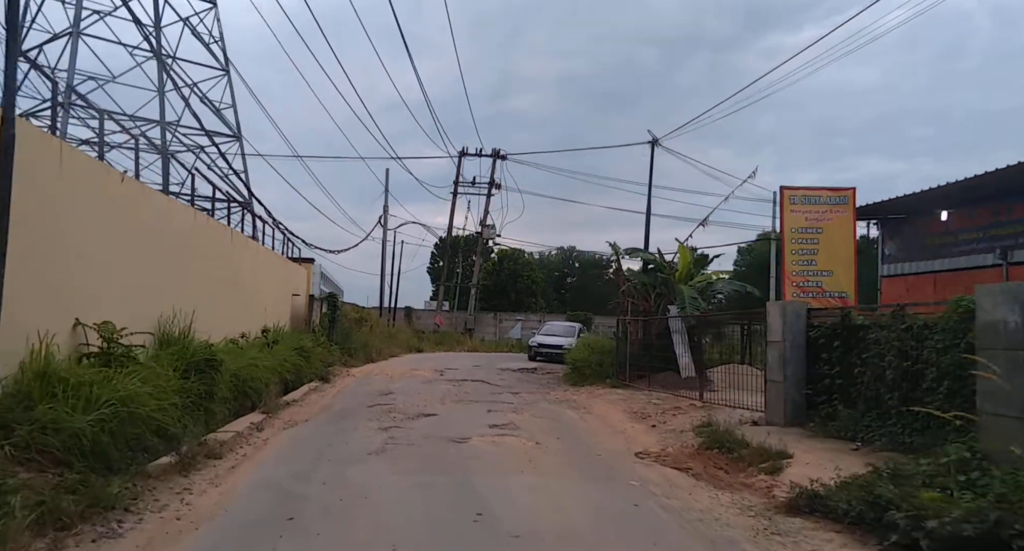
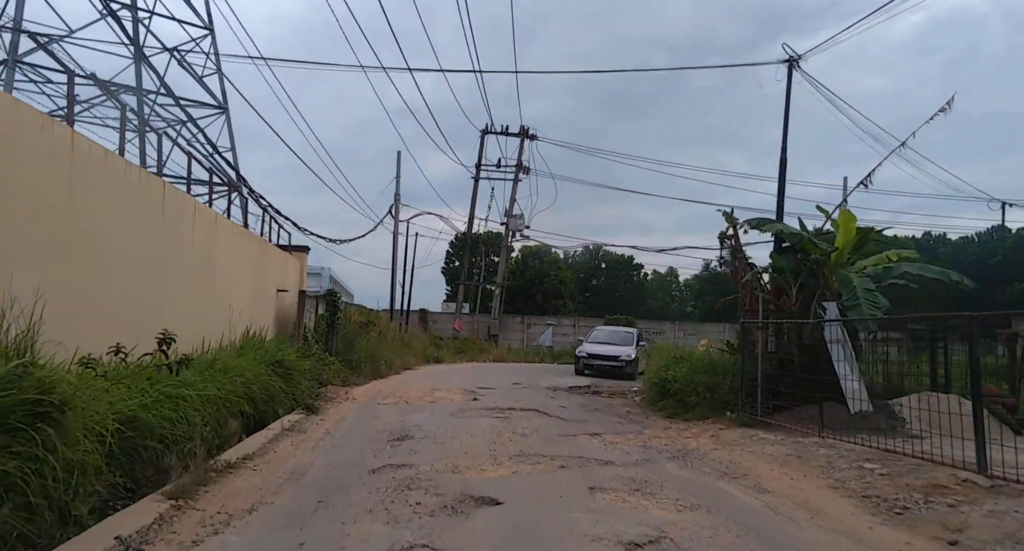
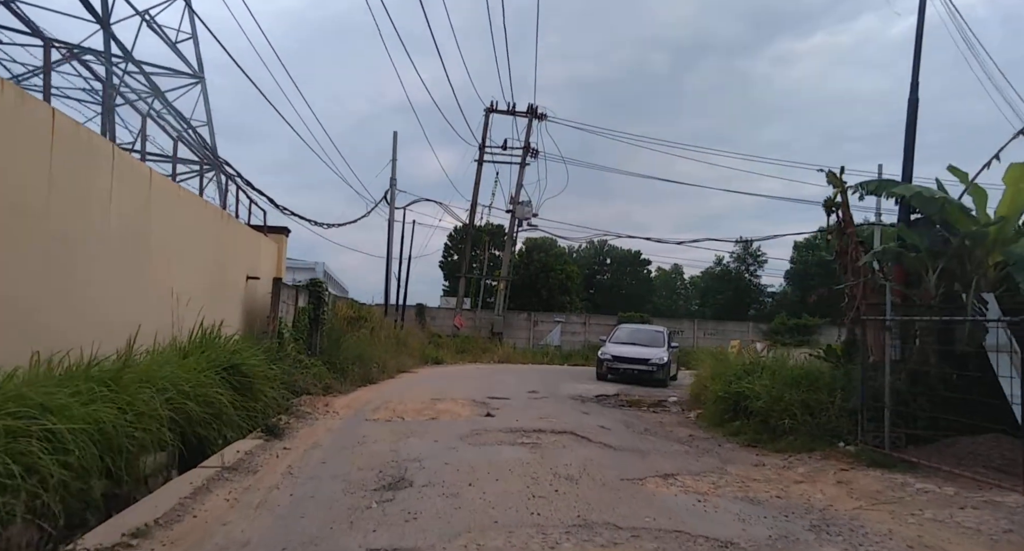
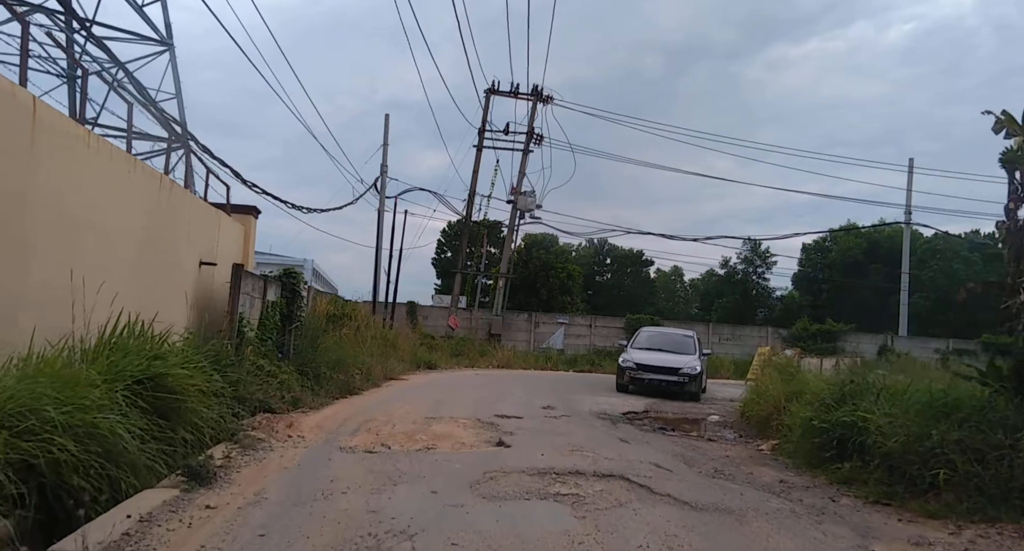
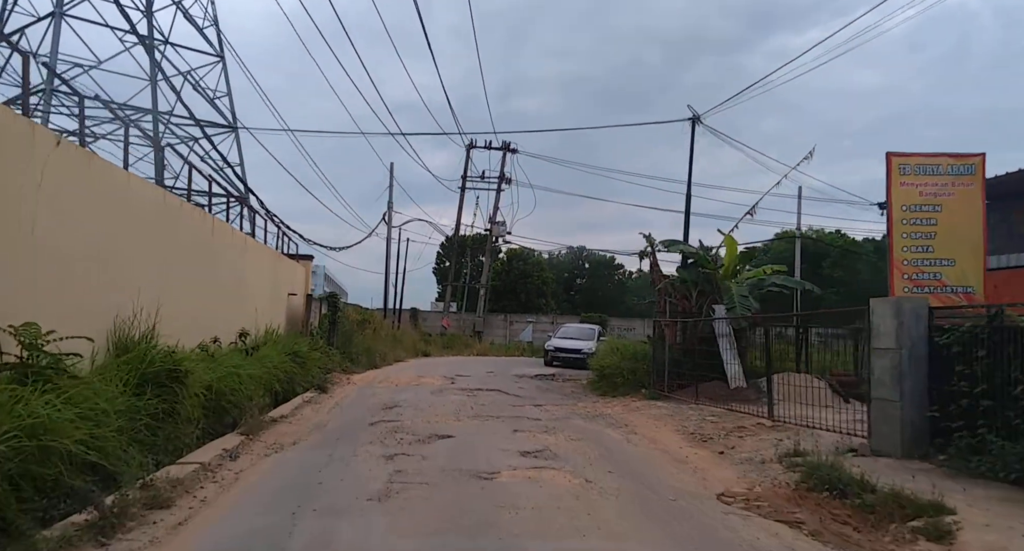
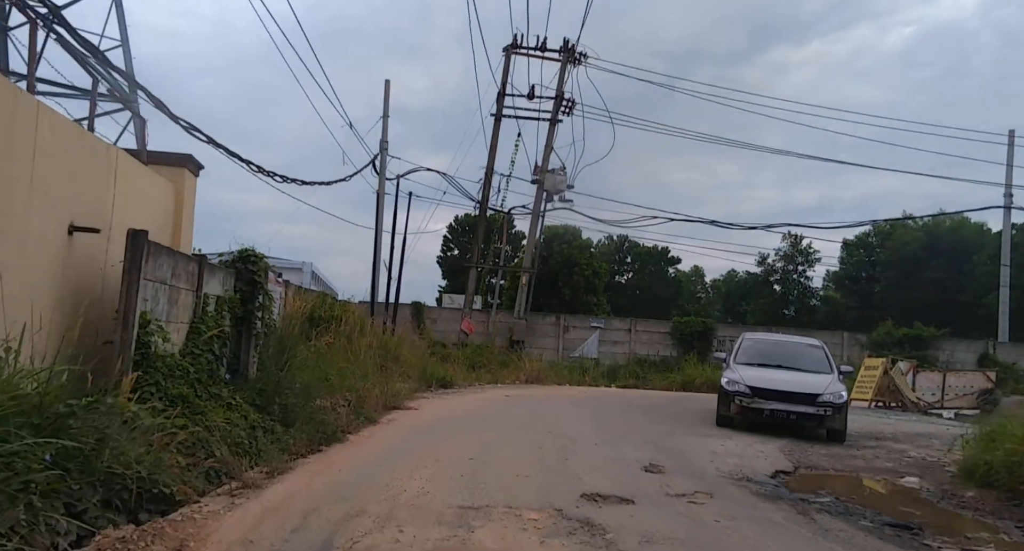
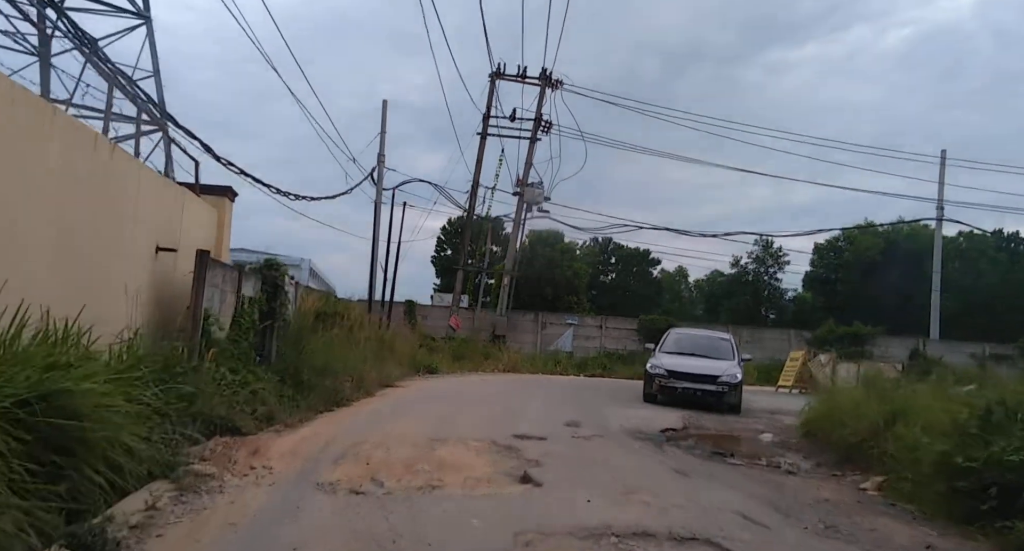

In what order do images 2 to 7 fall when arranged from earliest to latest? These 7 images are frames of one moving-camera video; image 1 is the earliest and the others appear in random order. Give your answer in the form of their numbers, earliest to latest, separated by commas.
5, 2, 3, 4, 7, 6
